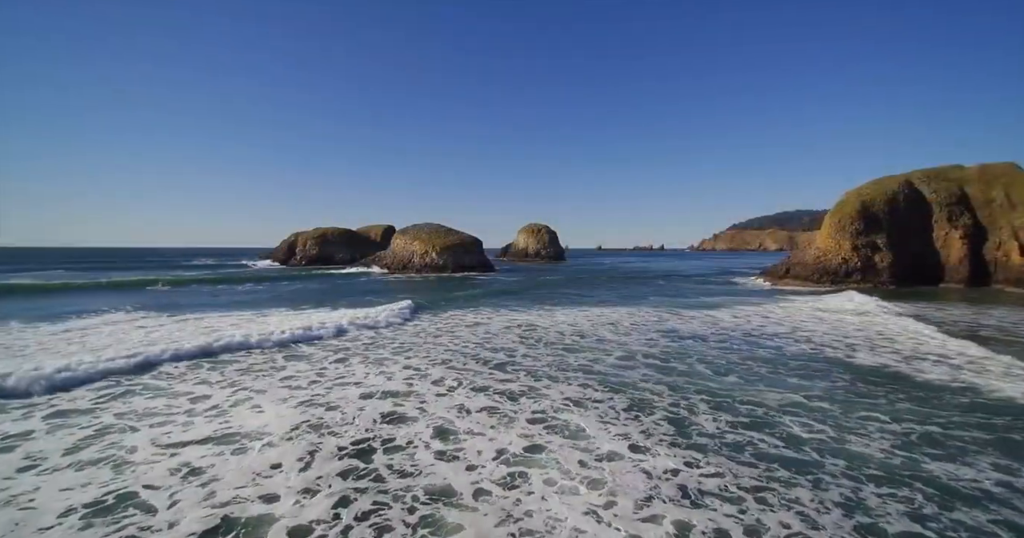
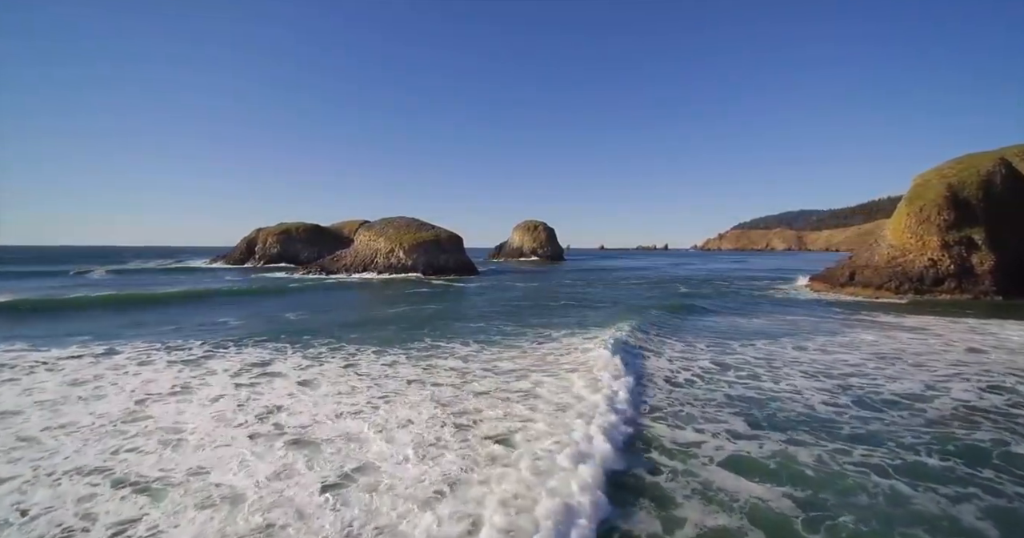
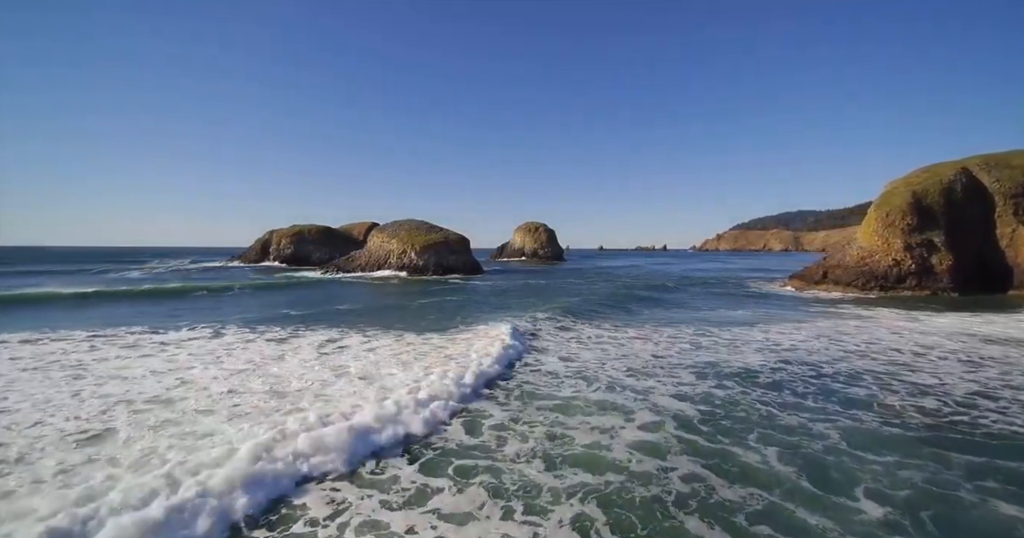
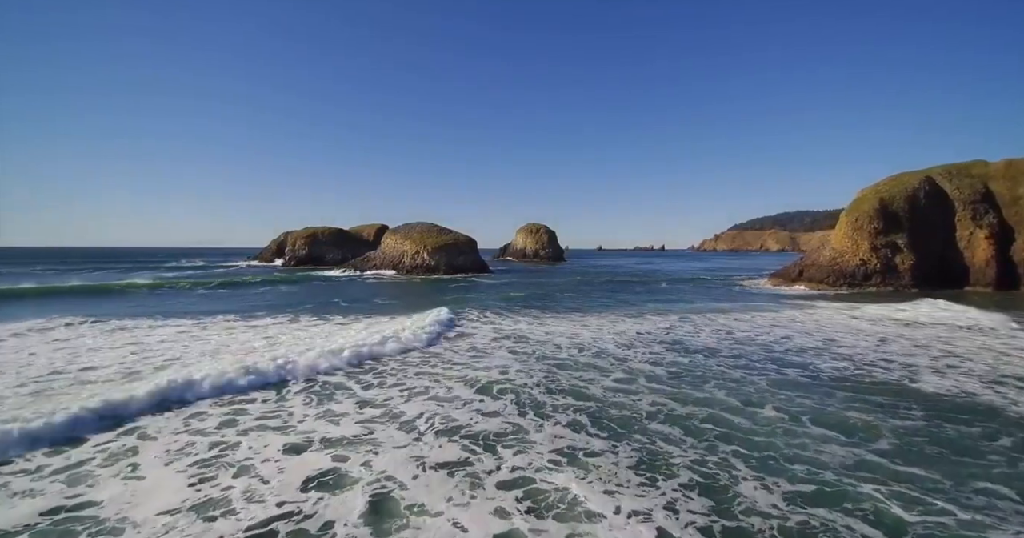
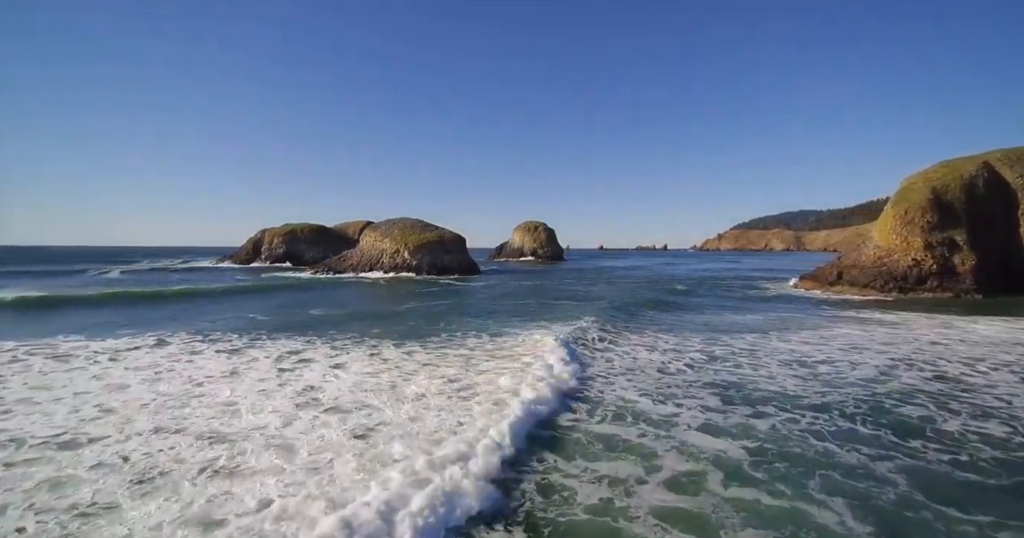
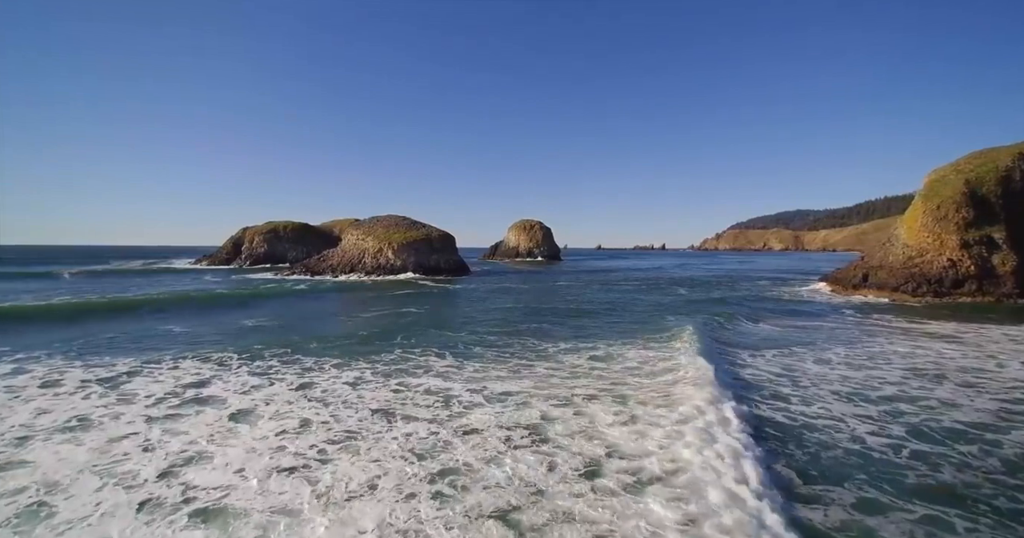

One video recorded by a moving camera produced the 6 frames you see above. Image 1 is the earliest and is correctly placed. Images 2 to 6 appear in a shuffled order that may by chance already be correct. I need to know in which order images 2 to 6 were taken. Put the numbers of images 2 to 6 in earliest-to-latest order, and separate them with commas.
4, 3, 5, 2, 6
